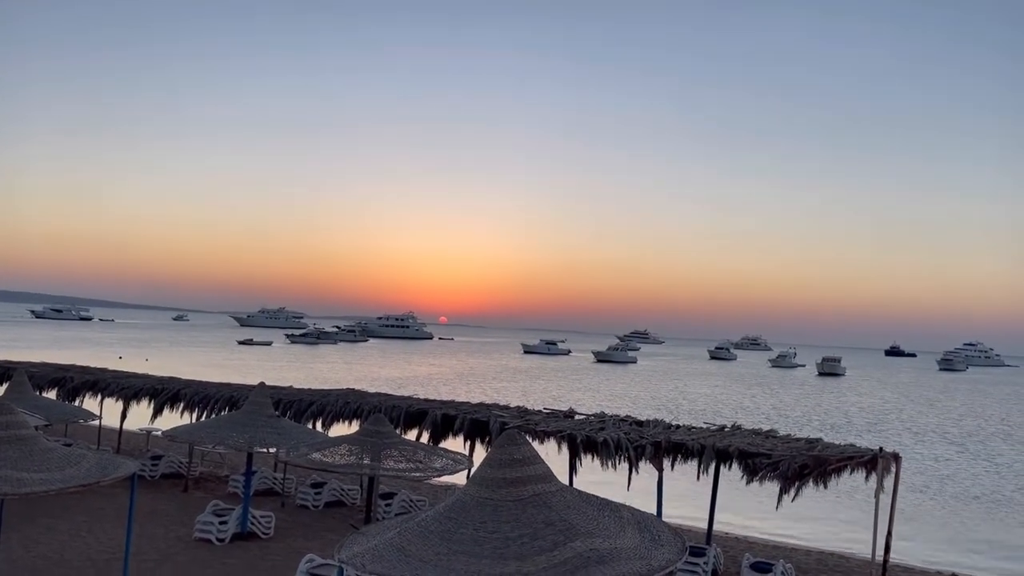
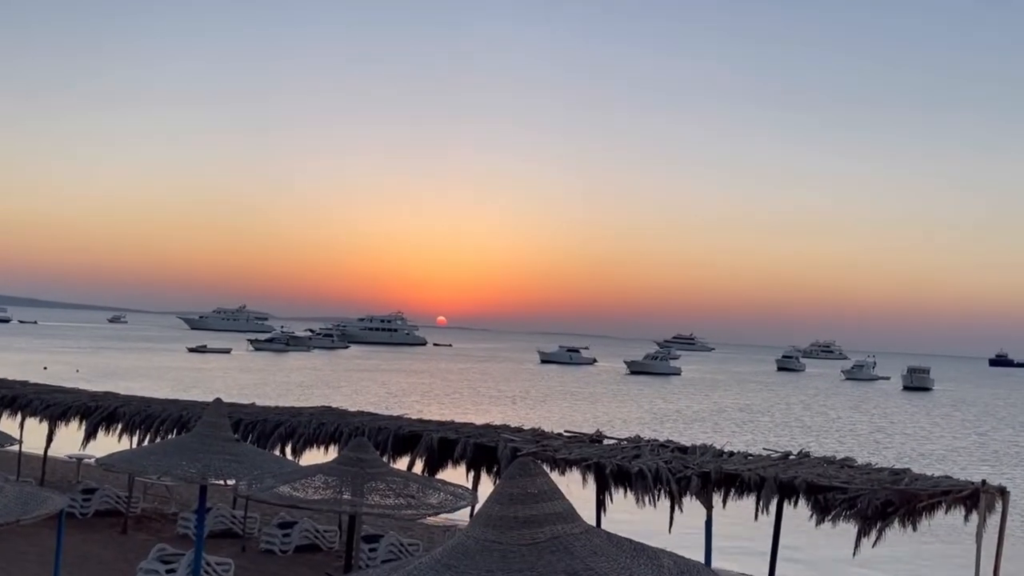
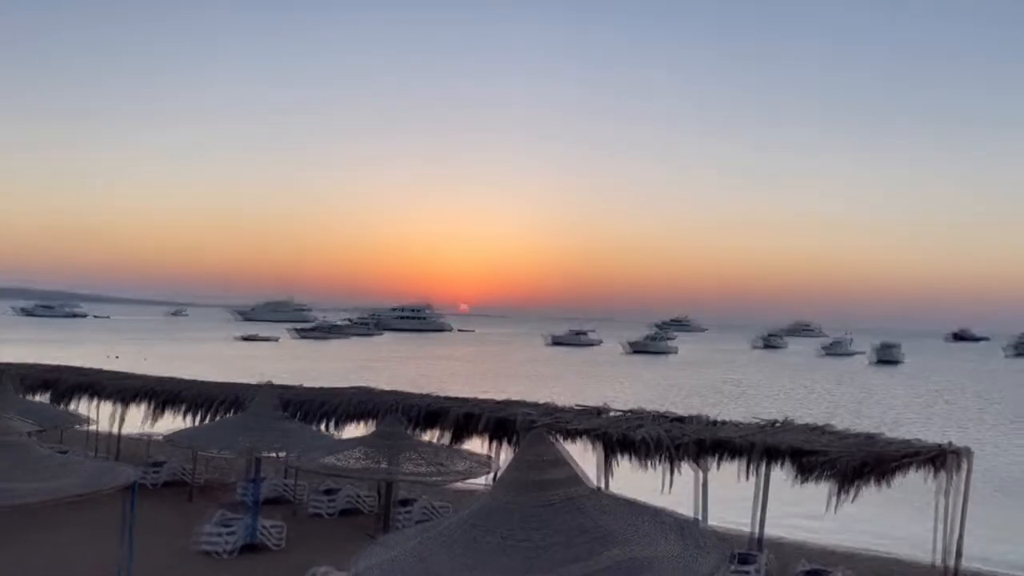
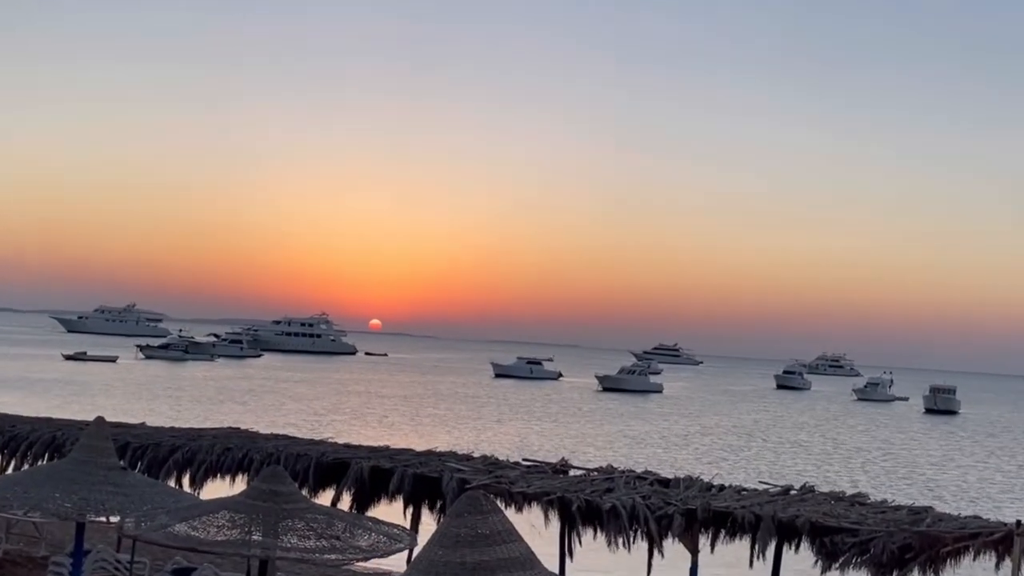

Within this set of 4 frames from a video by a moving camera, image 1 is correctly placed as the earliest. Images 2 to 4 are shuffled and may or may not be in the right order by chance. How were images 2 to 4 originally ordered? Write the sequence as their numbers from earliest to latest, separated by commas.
3, 2, 4
